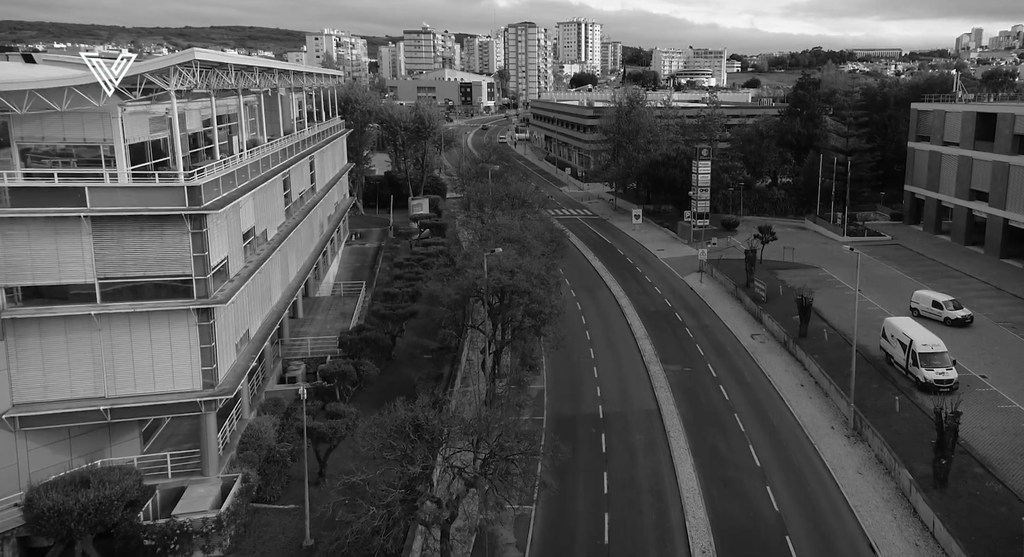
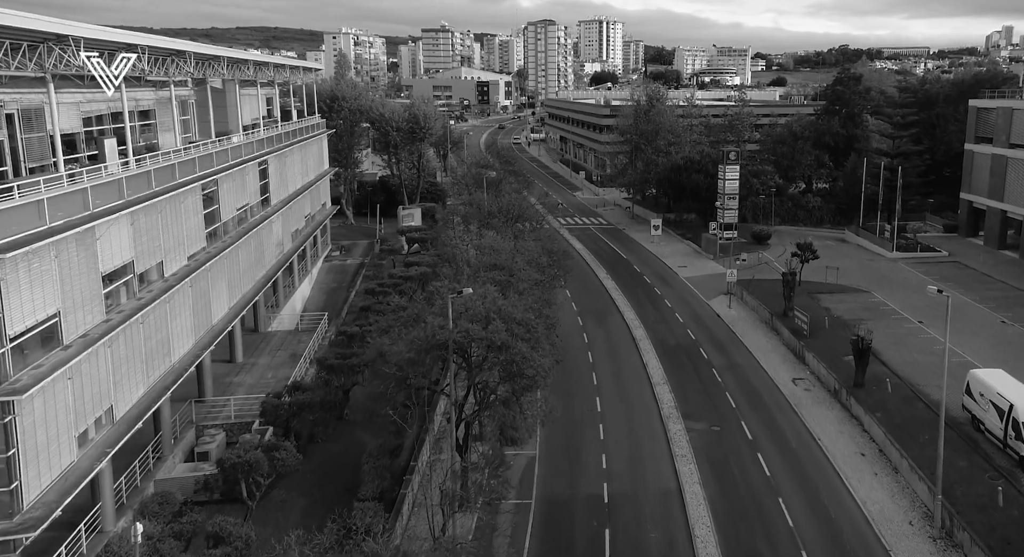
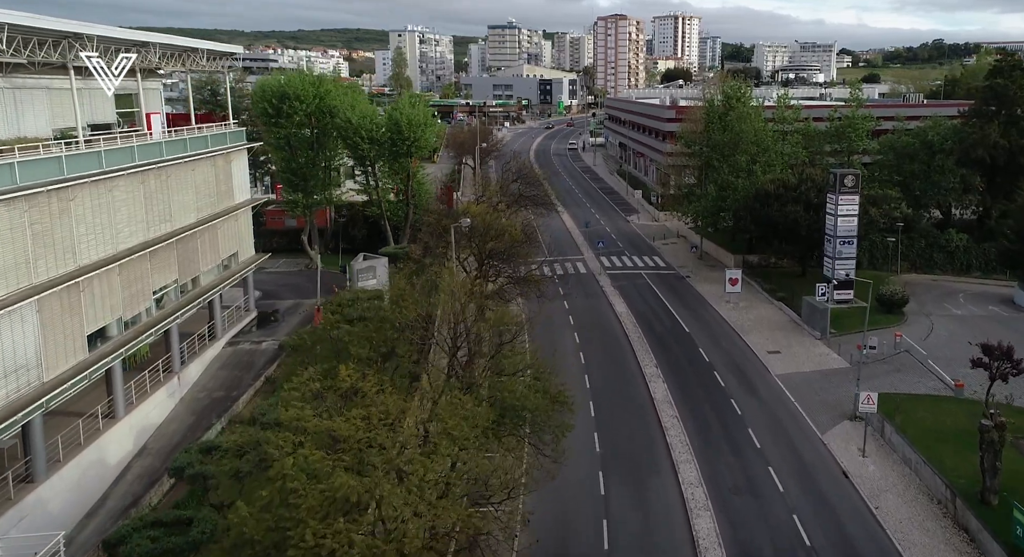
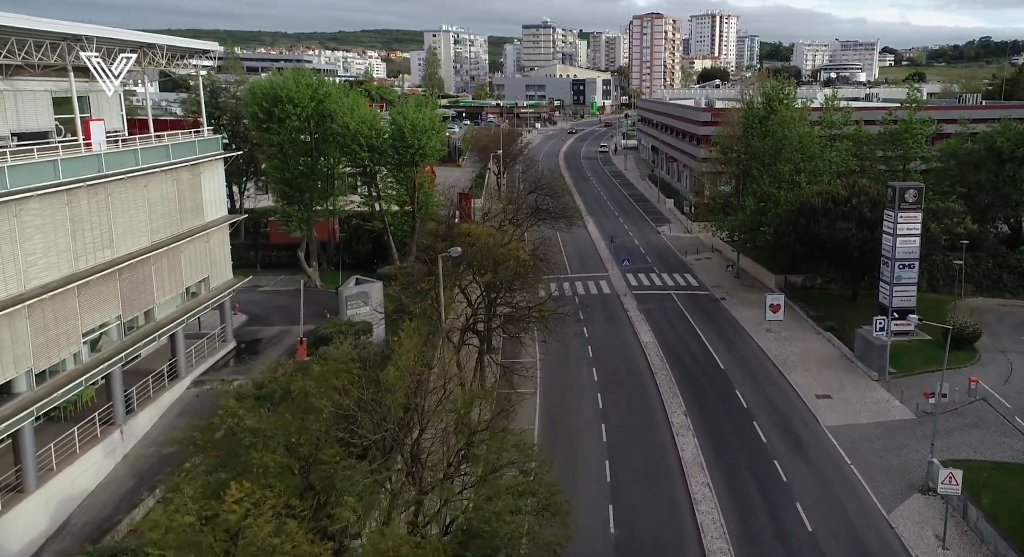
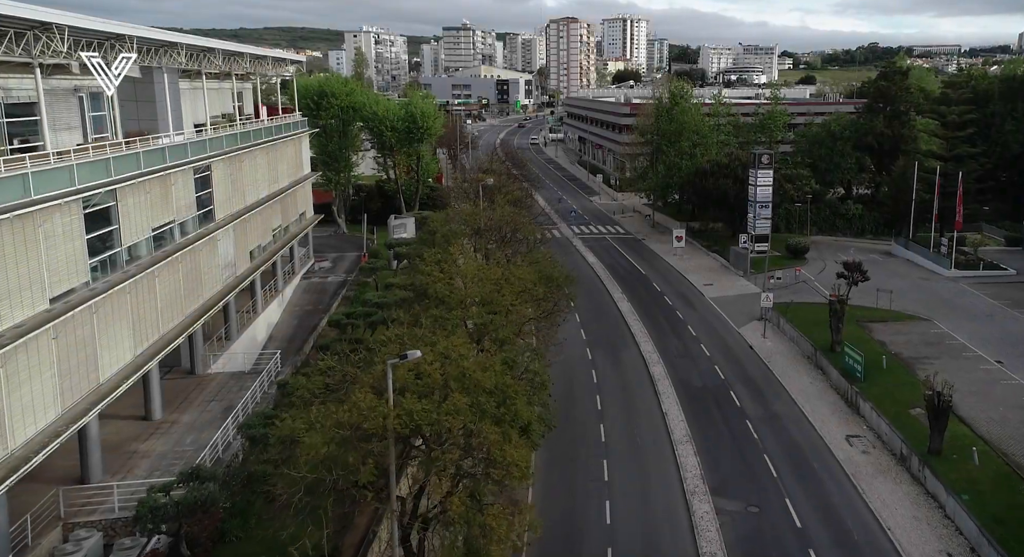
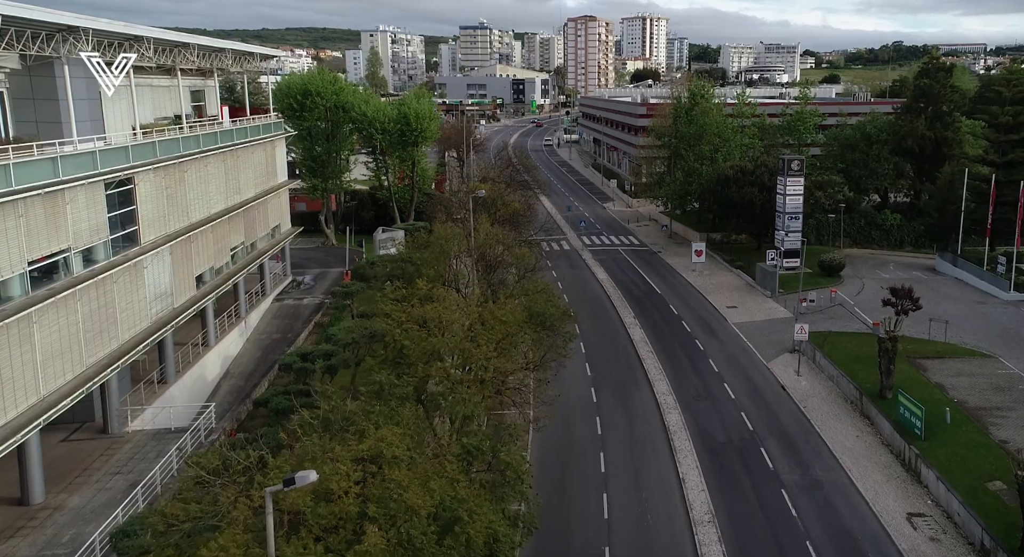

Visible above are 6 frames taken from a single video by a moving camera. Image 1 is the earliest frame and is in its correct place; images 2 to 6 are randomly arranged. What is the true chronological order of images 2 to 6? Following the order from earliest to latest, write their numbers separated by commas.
2, 5, 6, 3, 4
